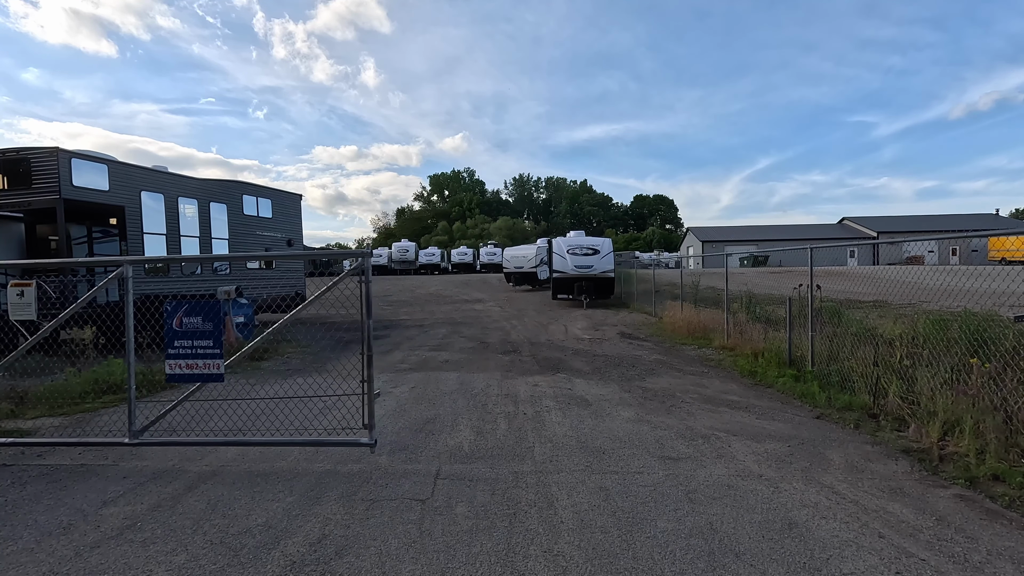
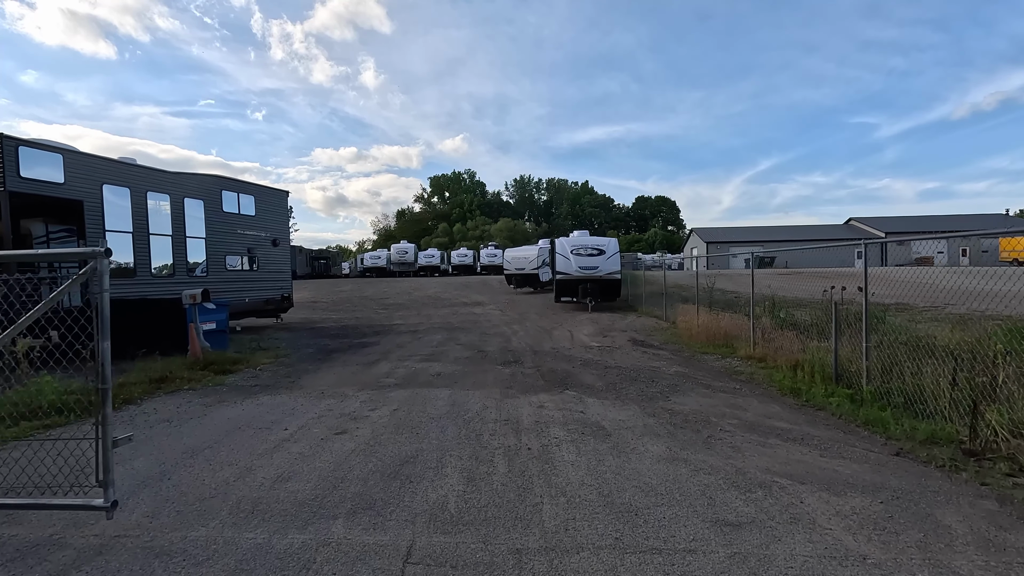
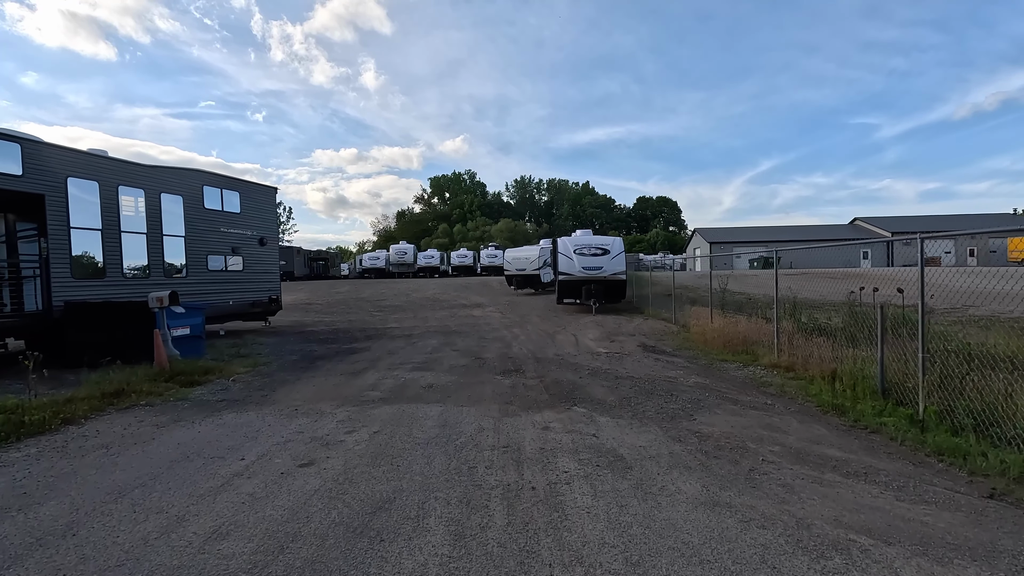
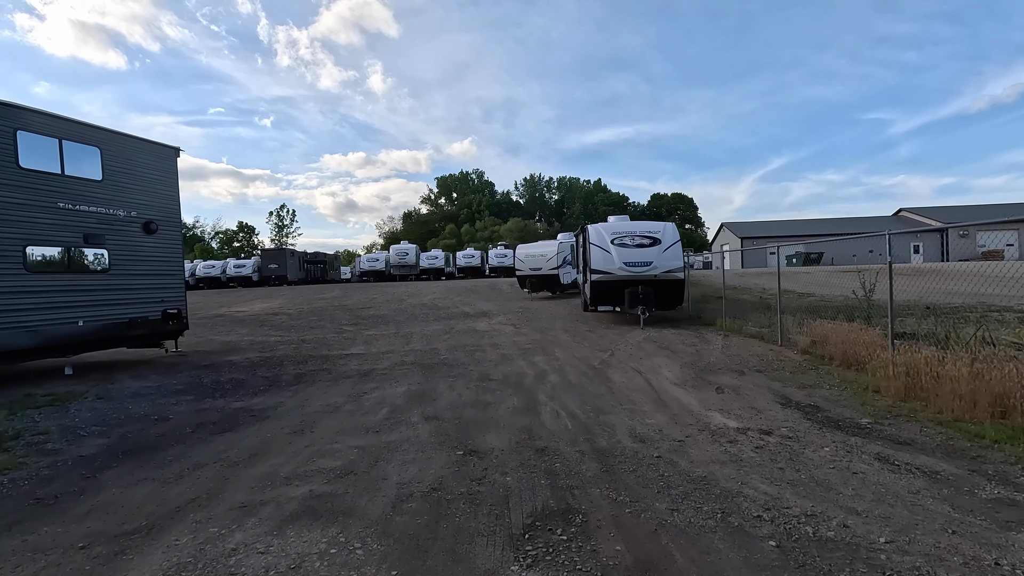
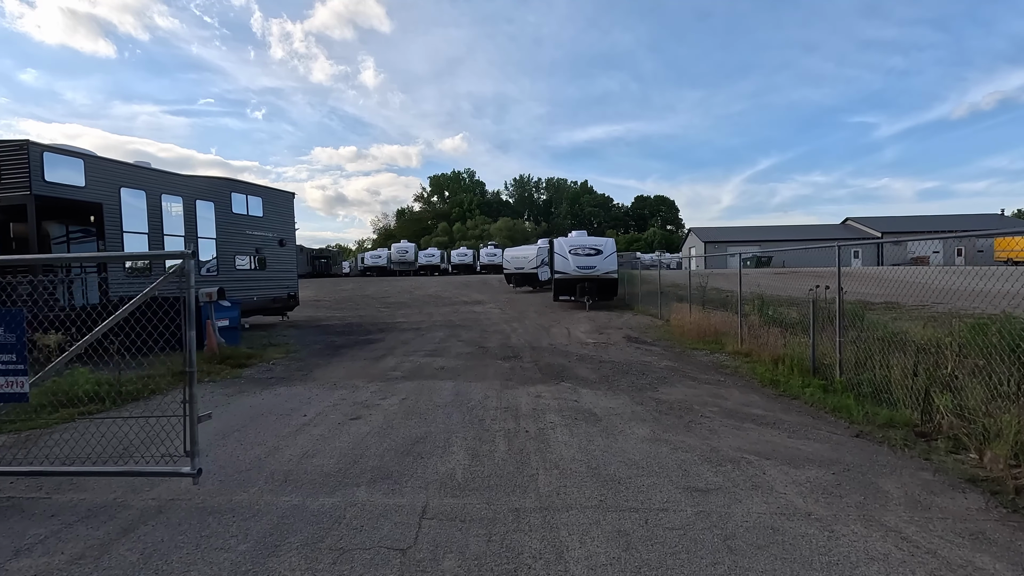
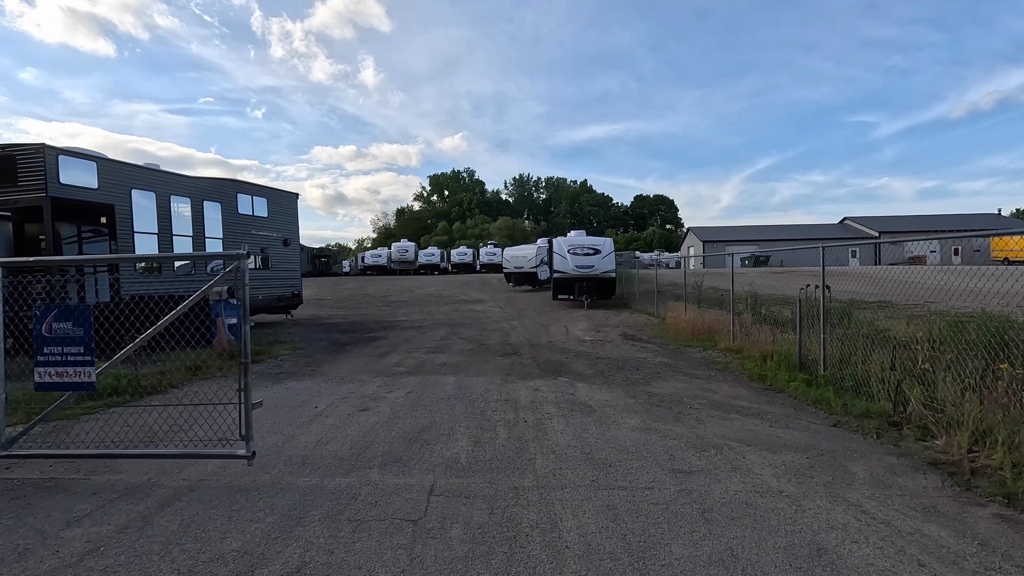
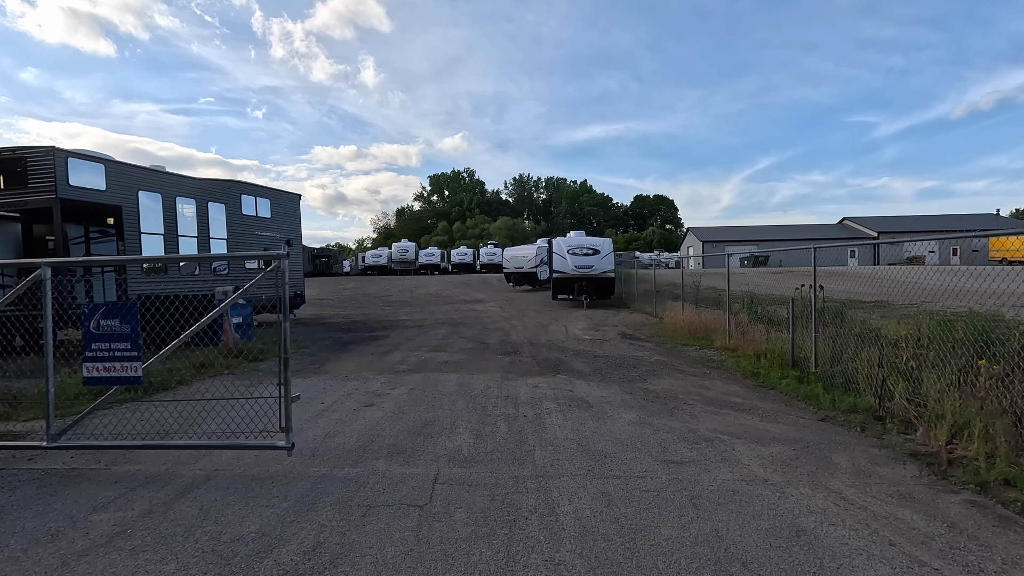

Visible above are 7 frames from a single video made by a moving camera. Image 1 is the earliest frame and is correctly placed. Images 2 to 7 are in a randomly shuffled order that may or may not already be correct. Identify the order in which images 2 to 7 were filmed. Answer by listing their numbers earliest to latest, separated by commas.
7, 6, 5, 2, 3, 4
